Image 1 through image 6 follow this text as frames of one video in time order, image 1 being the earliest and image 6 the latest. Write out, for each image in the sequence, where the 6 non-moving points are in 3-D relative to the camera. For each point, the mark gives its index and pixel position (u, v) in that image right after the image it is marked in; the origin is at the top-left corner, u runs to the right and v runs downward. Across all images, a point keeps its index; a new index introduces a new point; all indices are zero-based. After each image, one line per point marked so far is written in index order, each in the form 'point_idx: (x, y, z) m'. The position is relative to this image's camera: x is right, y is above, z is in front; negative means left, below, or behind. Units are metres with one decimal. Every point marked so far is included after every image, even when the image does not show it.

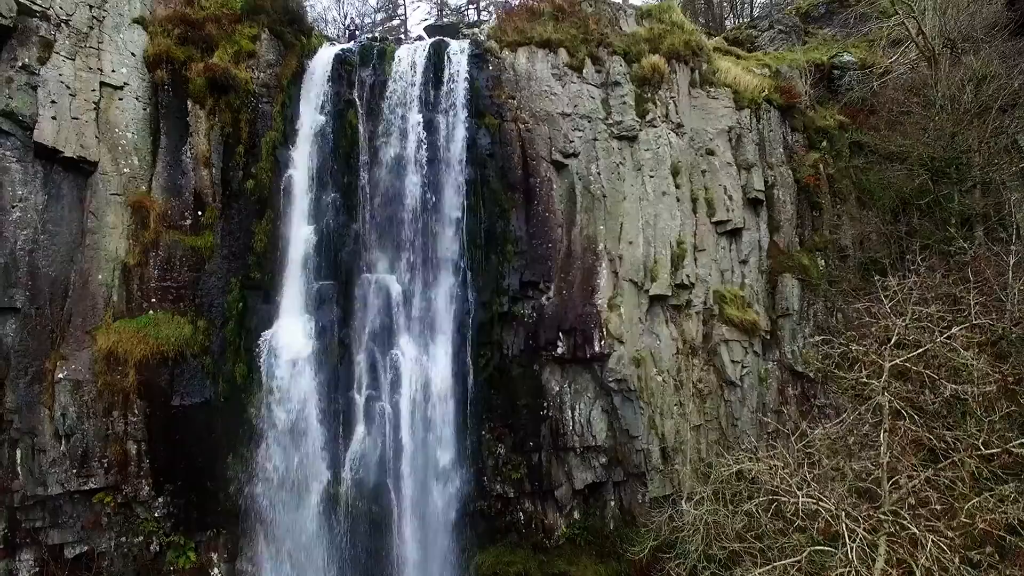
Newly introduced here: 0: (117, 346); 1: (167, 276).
0: (-4.5, -0.6, +7.7) m
1: (-4.2, +0.2, +8.1) m
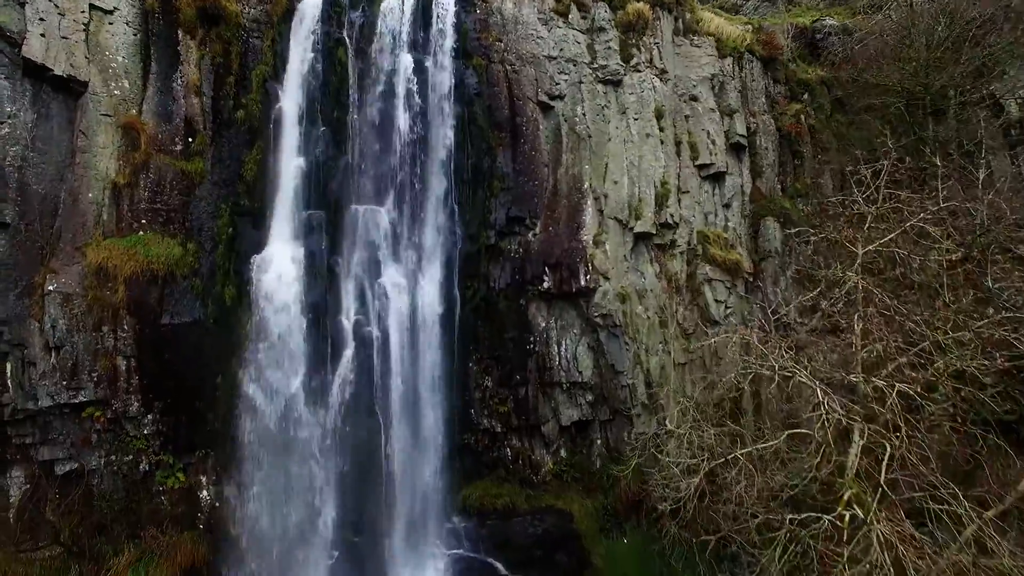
0: (-4.7, +0.3, +7.8) m
1: (-4.3, +1.1, +8.2) m
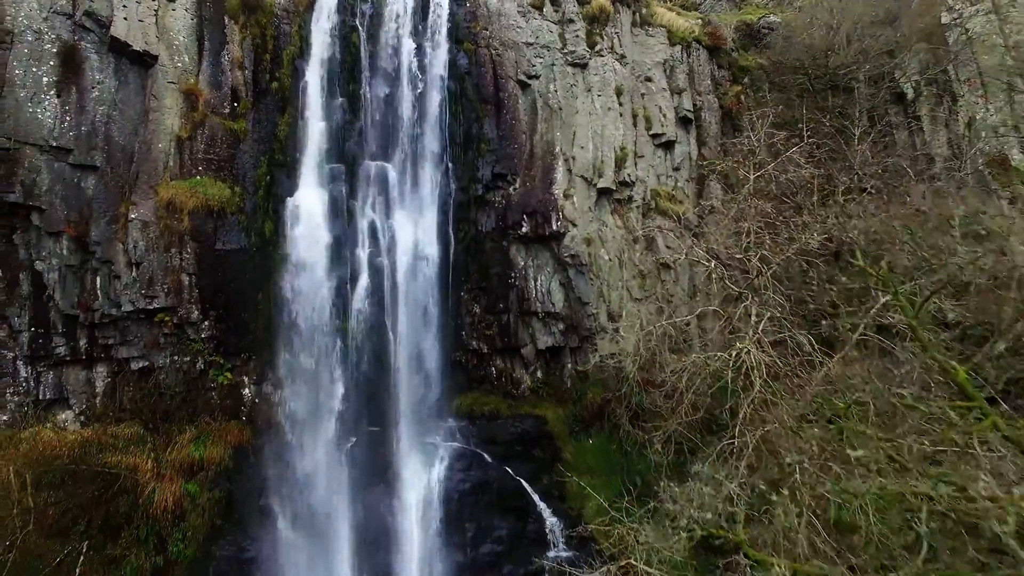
0: (-4.9, +1.3, +9.8) m
1: (-4.6, +2.1, +10.2) m
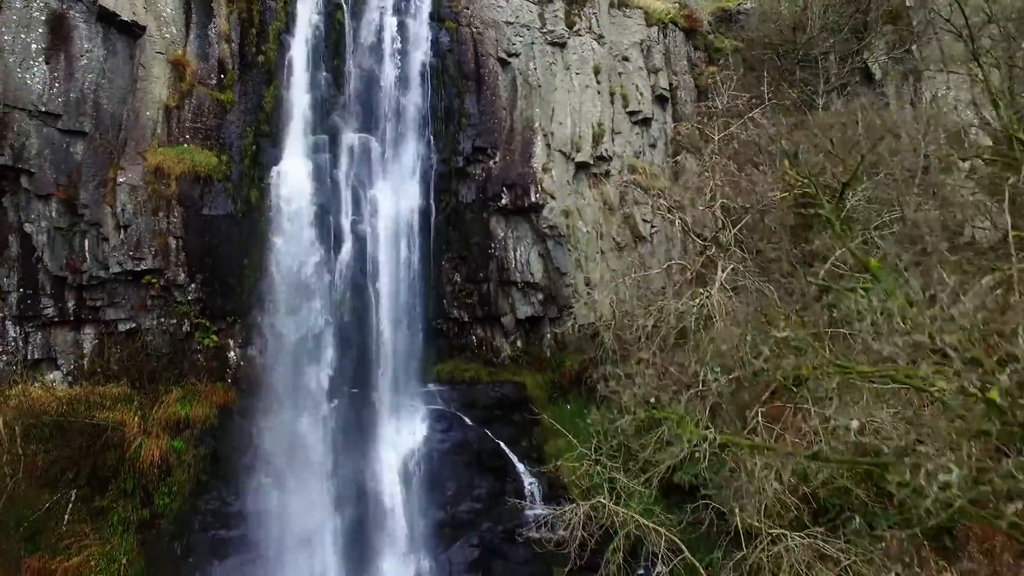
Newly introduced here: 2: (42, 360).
0: (-5.2, +1.8, +10.1) m
1: (-4.9, +2.6, +10.5) m
2: (-6.6, -1.0, +9.4) m
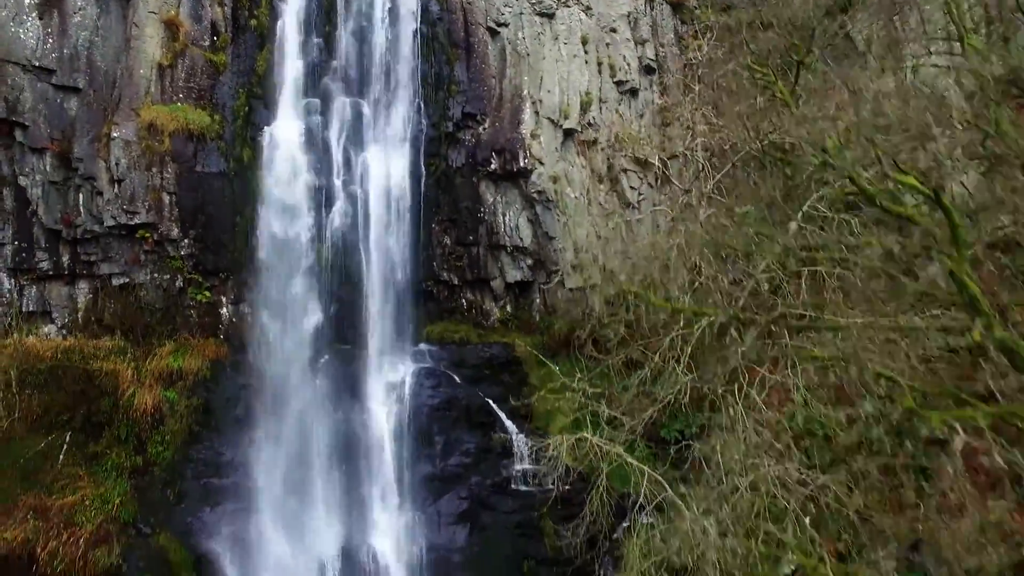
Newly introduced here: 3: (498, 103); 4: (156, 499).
0: (-5.4, +2.5, +10.2) m
1: (-5.1, +3.3, +10.7) m
2: (-6.8, -0.3, +9.6) m
3: (-0.3, +3.4, +12.3) m
4: (-4.8, -2.9, +9.1) m
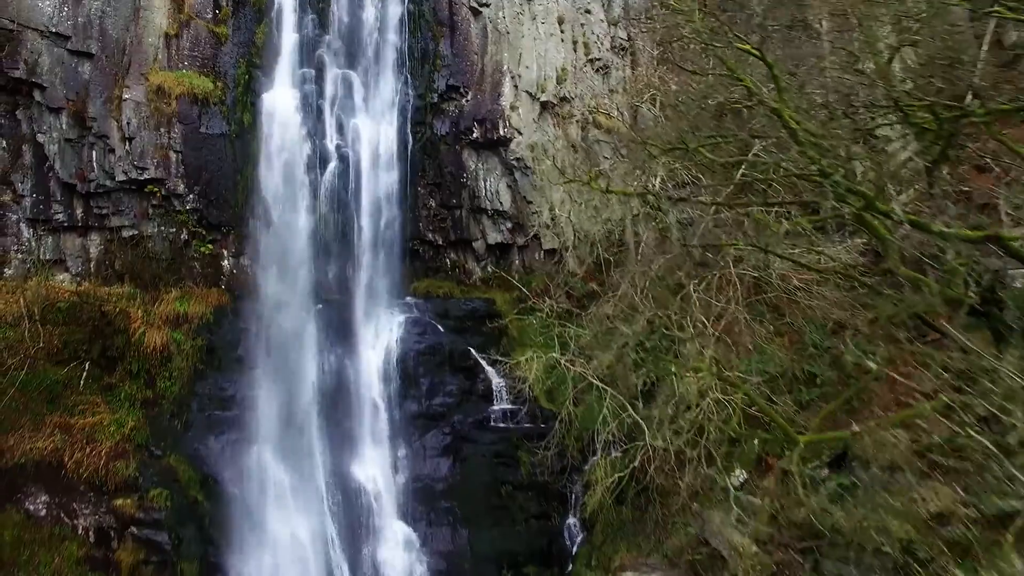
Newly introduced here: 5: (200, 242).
0: (-5.8, +3.3, +11.1) m
1: (-5.5, +4.1, +11.6) m
2: (-7.1, +0.5, +10.4) m
3: (-0.6, +4.2, +13.3) m
4: (-5.1, -2.1, +10.0) m
5: (-5.3, +0.8, +11.4) m
